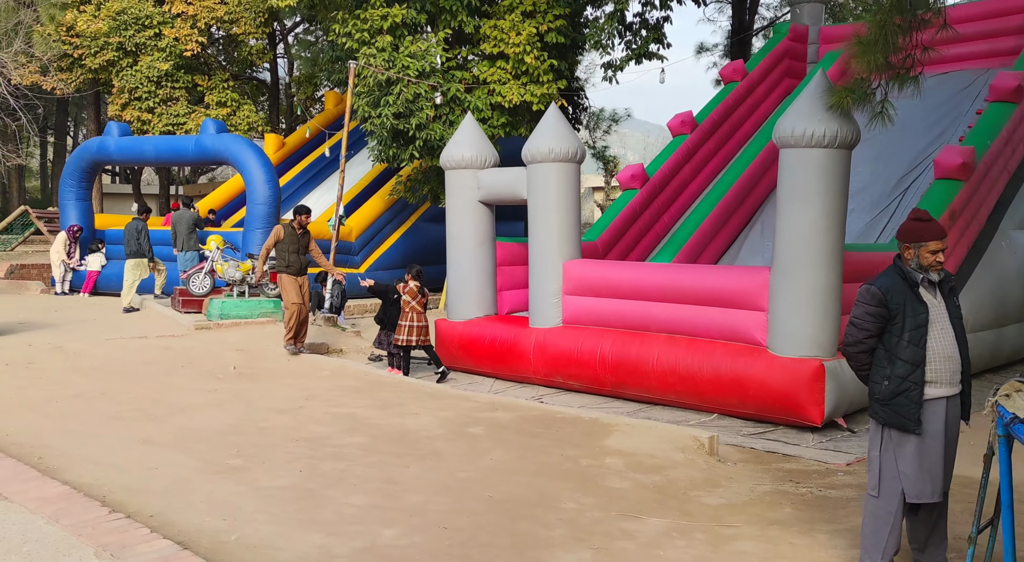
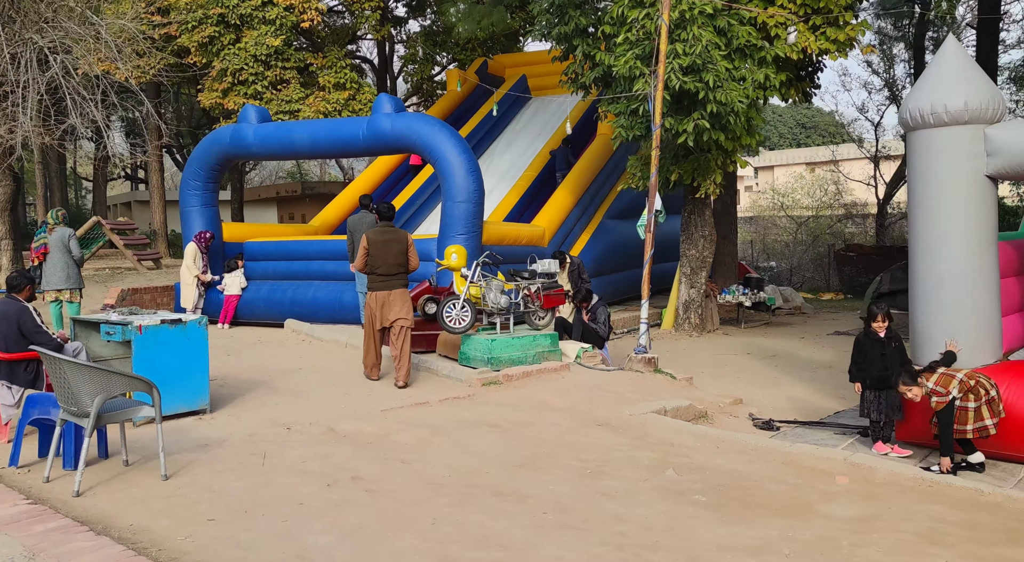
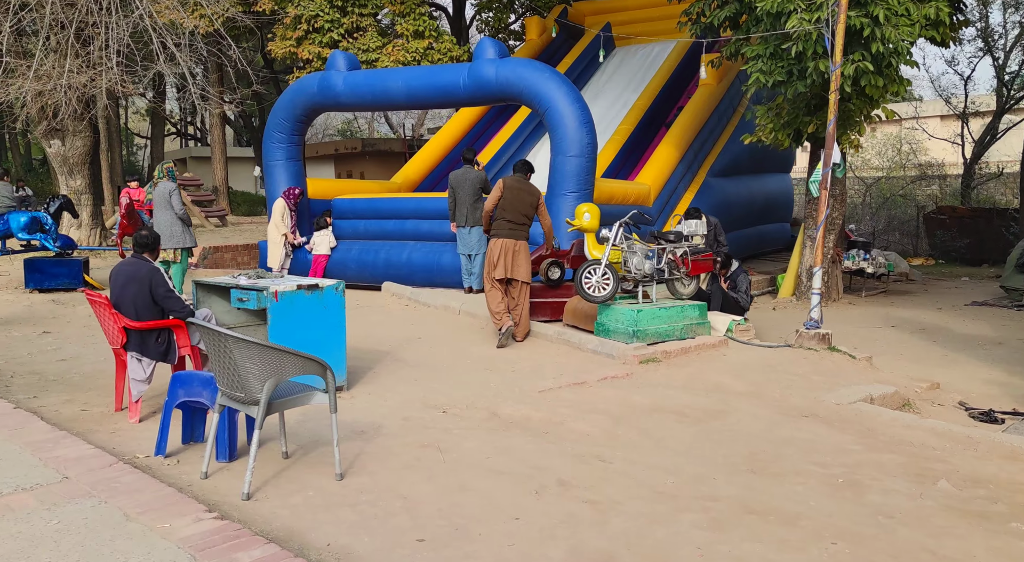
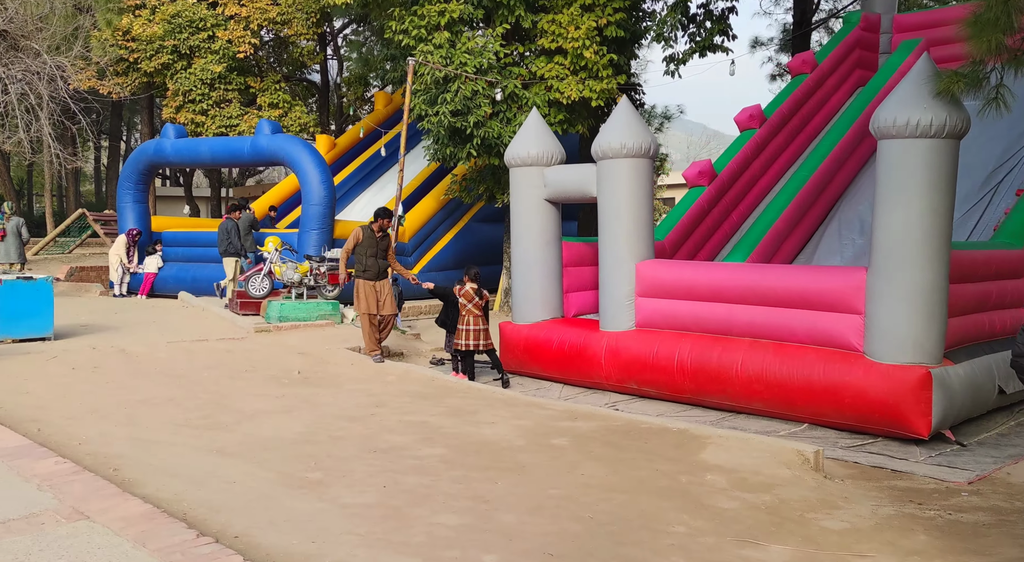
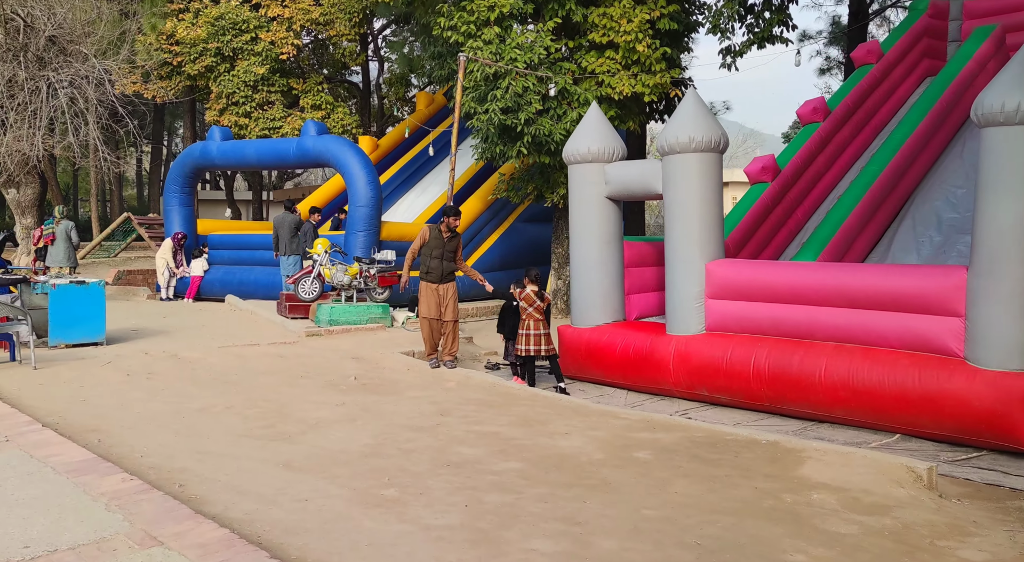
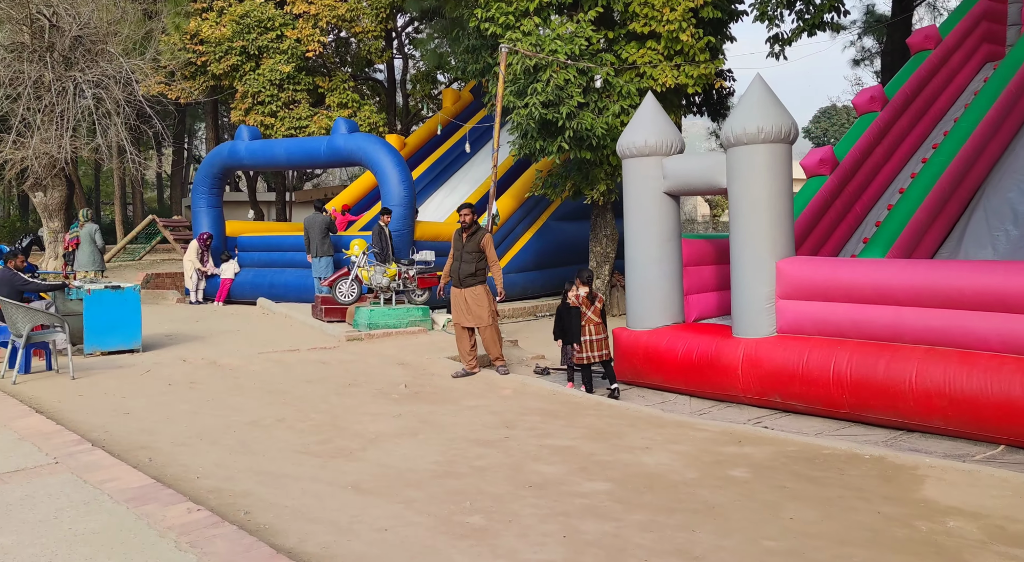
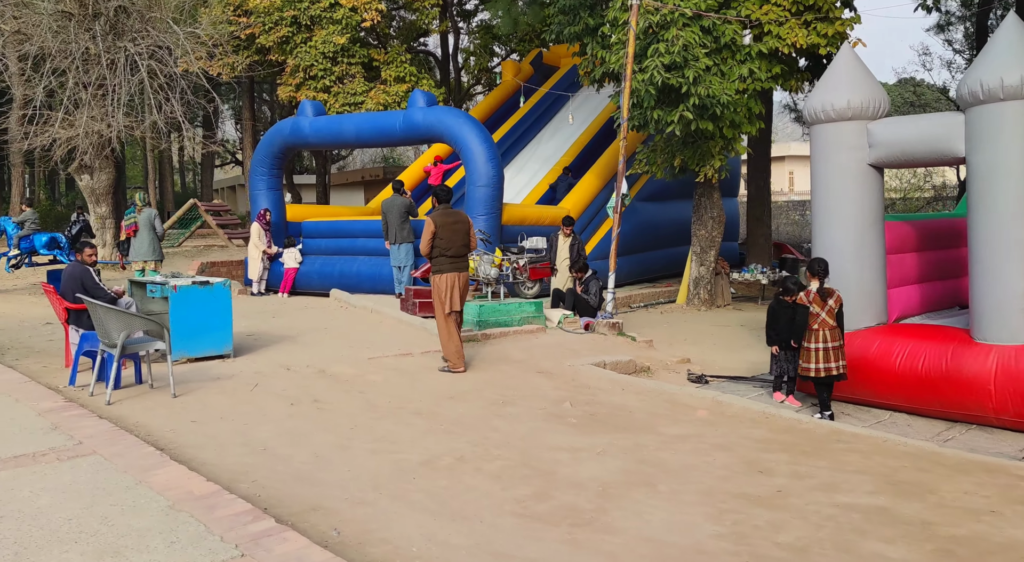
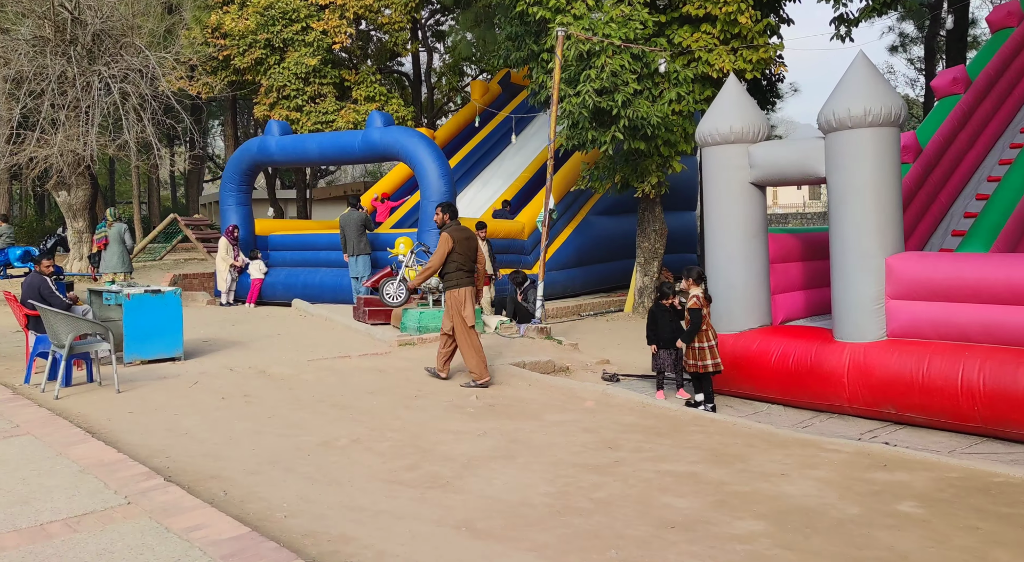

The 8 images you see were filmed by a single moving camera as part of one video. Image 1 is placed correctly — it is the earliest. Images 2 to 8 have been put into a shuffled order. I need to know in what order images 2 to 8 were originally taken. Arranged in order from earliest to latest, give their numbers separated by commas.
4, 5, 6, 8, 7, 2, 3
